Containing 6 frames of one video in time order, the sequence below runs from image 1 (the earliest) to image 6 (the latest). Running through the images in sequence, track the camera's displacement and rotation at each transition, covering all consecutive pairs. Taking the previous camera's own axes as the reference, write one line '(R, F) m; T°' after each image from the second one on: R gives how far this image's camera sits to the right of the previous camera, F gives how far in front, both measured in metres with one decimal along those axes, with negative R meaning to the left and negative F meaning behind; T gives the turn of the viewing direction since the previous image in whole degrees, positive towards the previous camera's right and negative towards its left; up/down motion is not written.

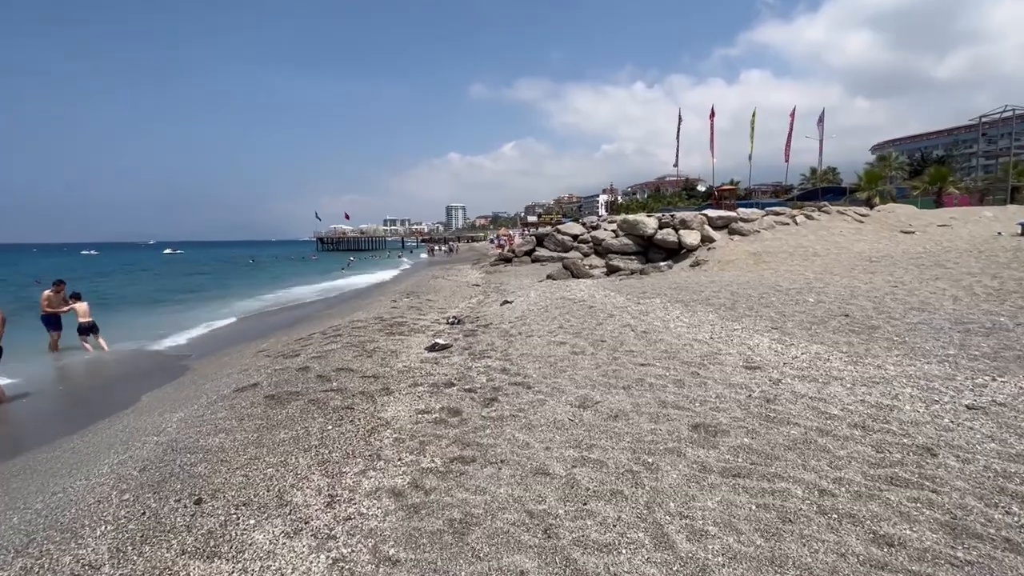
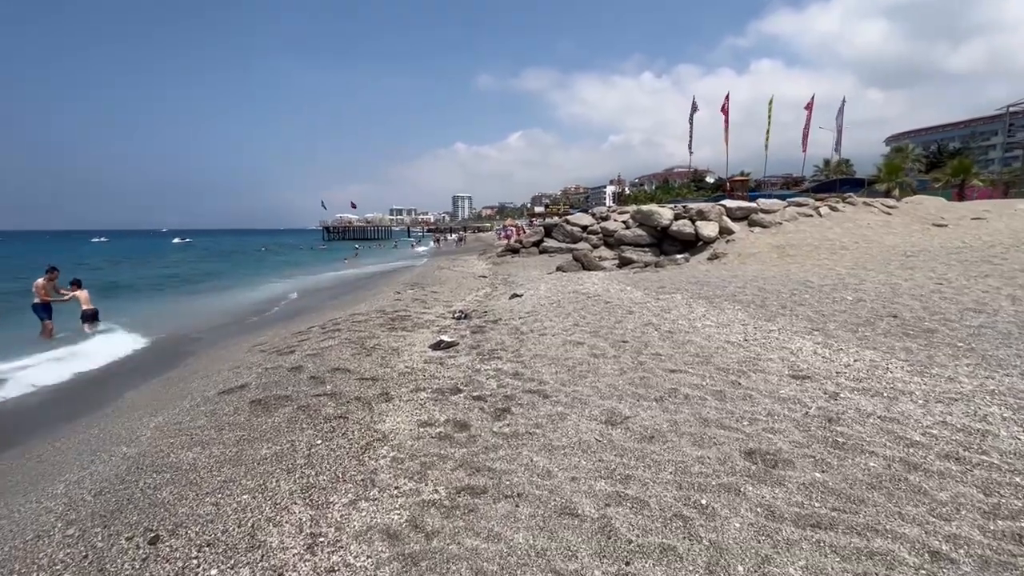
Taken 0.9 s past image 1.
(-0.1, +0.8) m; -1°
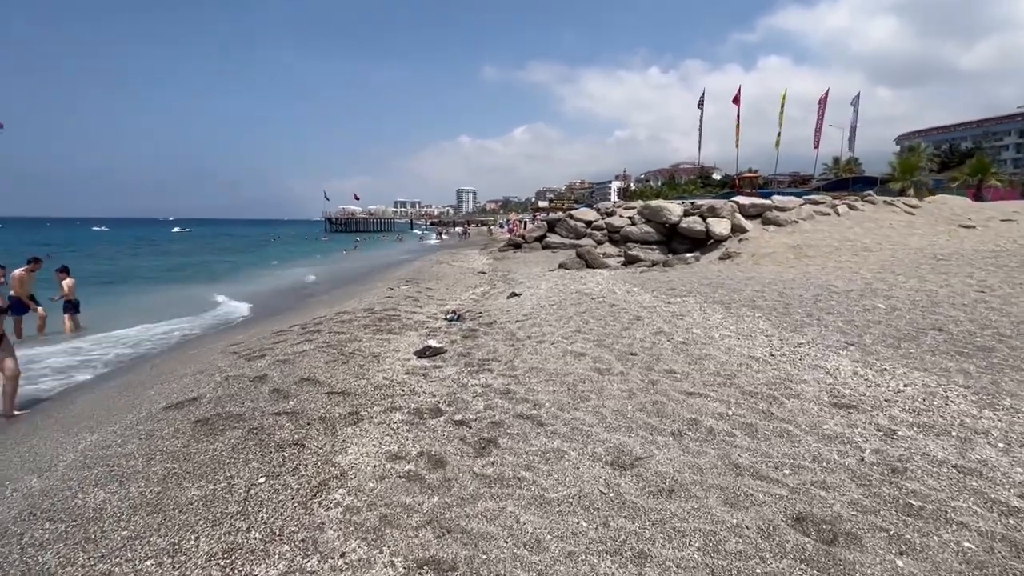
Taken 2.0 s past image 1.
(+0.1, +0.9) m; 0°
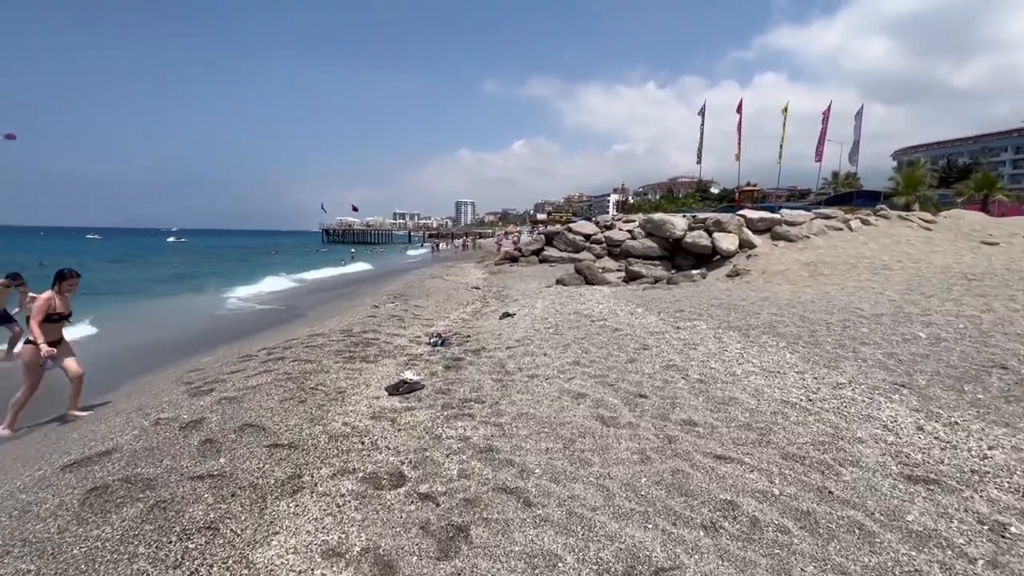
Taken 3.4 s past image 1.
(+0.1, +1.1) m; 0°
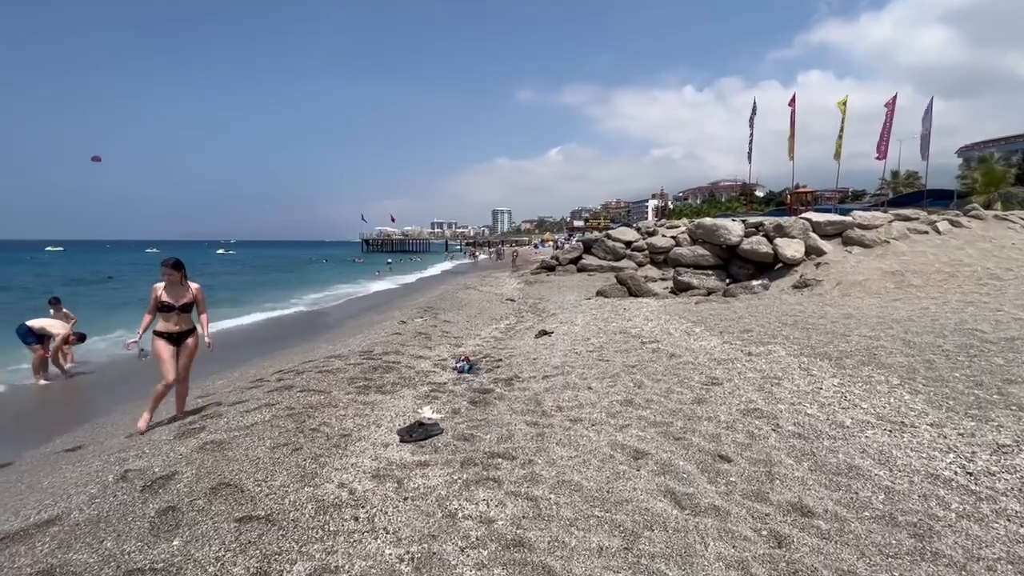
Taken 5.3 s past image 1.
(0.0, +1.2) m; -4°
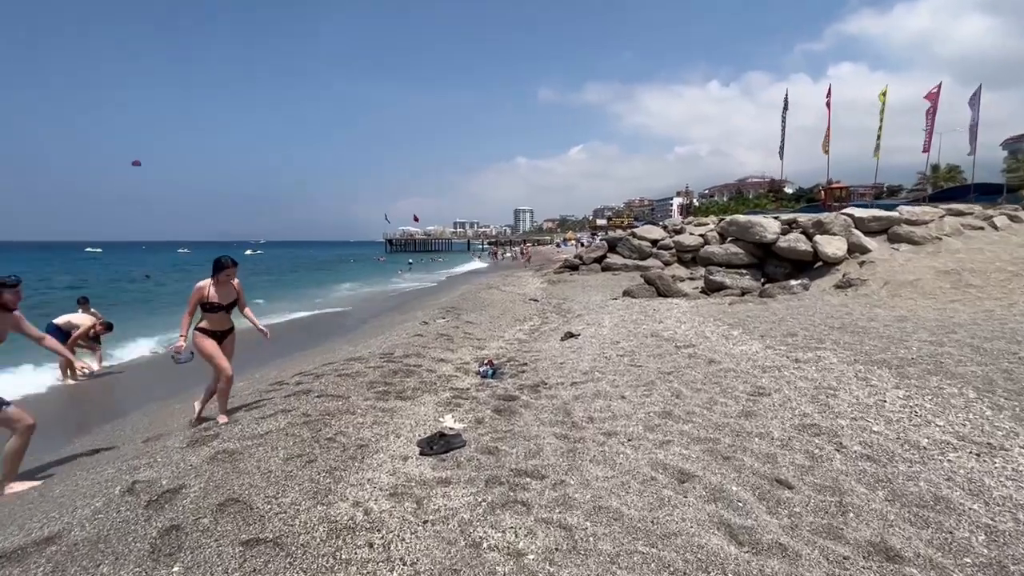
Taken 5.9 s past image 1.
(-0.1, +0.4) m; -3°
